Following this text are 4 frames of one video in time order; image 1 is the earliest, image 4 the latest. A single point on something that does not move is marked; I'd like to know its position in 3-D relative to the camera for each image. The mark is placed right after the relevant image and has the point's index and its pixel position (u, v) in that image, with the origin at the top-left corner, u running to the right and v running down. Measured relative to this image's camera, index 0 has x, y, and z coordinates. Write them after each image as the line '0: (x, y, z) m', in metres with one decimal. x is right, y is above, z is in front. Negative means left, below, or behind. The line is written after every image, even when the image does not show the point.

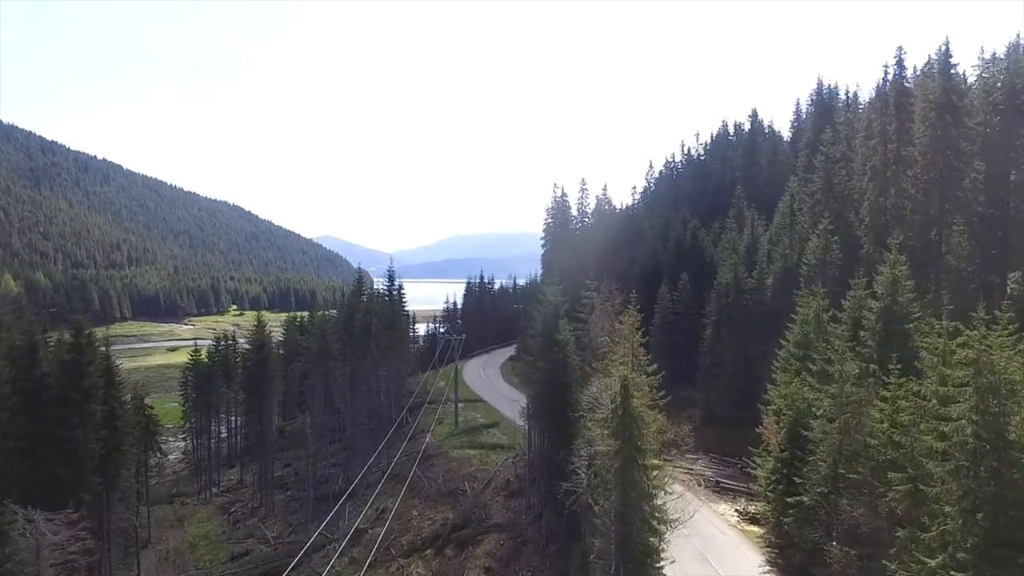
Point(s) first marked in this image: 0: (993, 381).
0: (+11.7, -2.2, +17.1) m
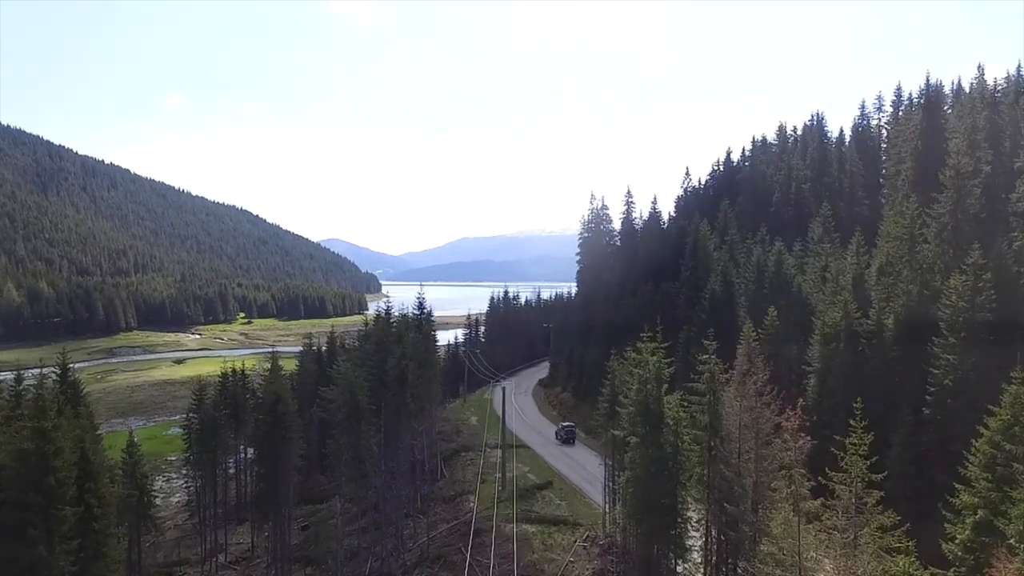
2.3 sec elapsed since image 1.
0: (+15.2, -4.6, +8.8) m
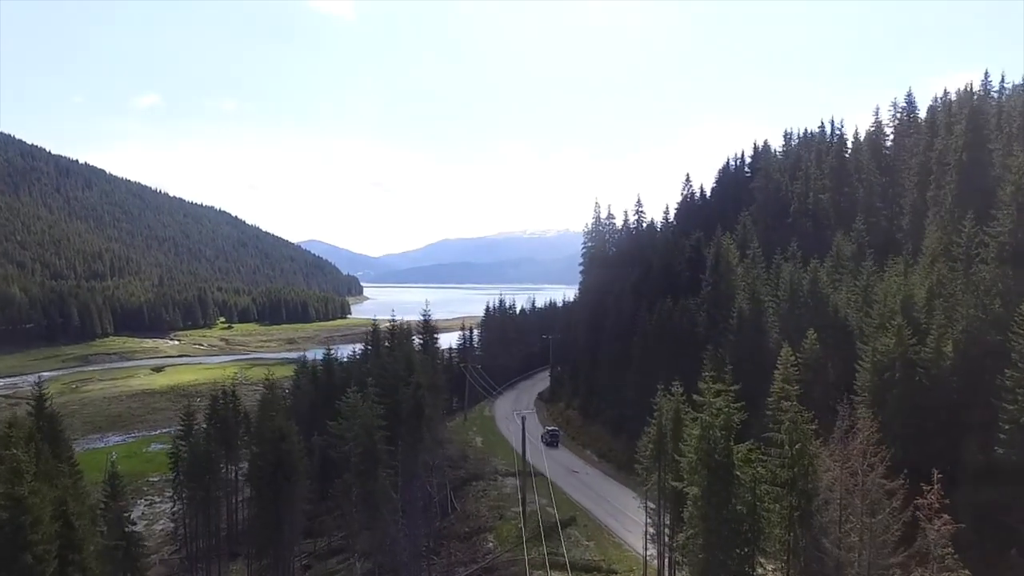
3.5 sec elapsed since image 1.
0: (+17.5, -5.8, +5.7) m
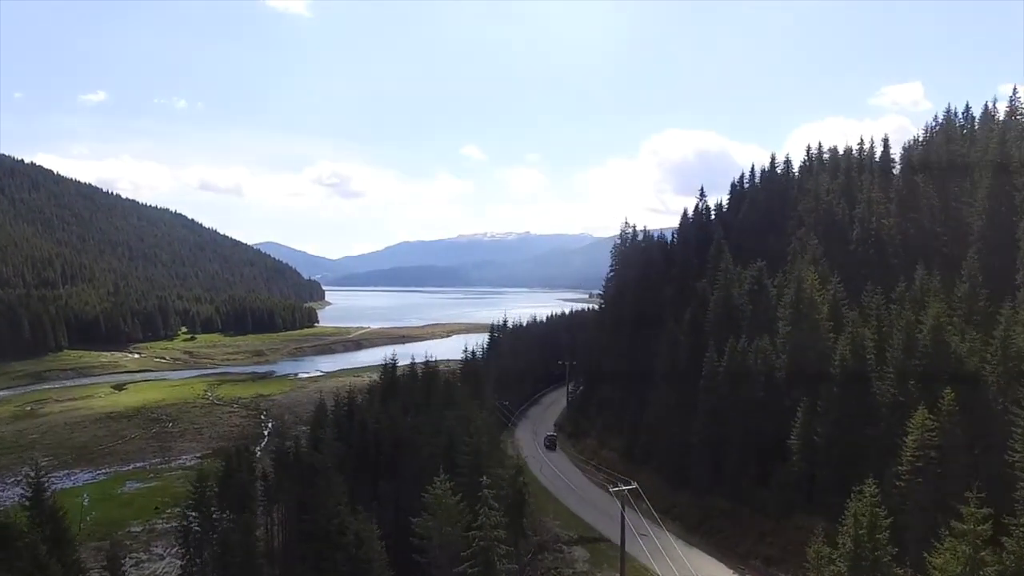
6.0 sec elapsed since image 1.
0: (+24.9, -8.6, +0.2) m
